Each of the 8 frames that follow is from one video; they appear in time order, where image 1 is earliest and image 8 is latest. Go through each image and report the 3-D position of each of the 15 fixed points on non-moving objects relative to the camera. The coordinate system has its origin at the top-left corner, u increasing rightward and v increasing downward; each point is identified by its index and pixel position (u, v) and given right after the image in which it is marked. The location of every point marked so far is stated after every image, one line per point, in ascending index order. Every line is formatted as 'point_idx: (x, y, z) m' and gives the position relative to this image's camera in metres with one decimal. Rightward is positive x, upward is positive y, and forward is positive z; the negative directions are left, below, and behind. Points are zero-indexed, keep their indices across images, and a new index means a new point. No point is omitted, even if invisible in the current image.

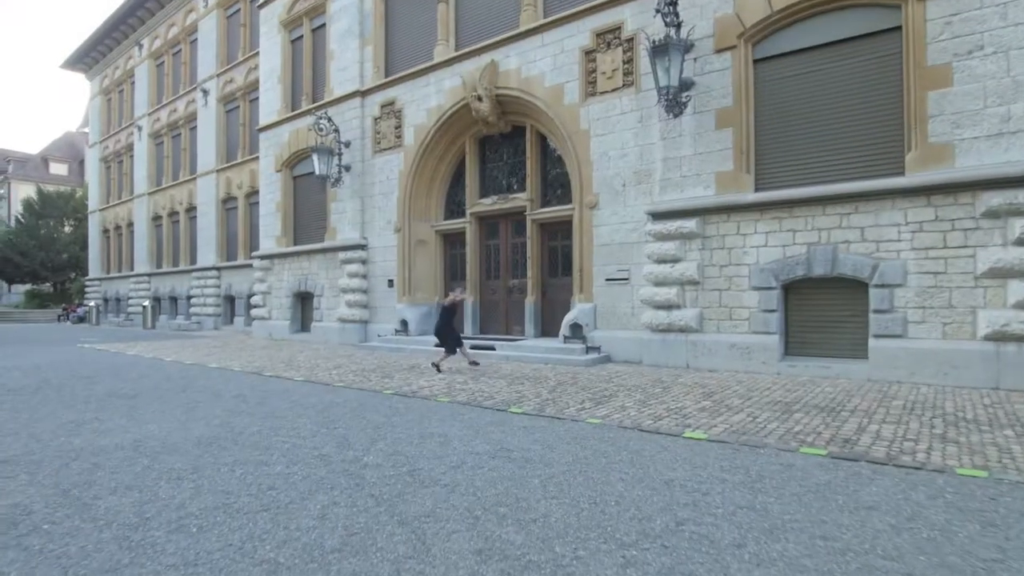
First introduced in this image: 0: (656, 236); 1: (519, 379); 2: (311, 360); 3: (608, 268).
0: (+2.8, +1.0, +11.3) m
1: (+0.1, -1.5, +9.7) m
2: (-4.4, -1.6, +12.9) m
3: (+2.0, +0.4, +12.2) m
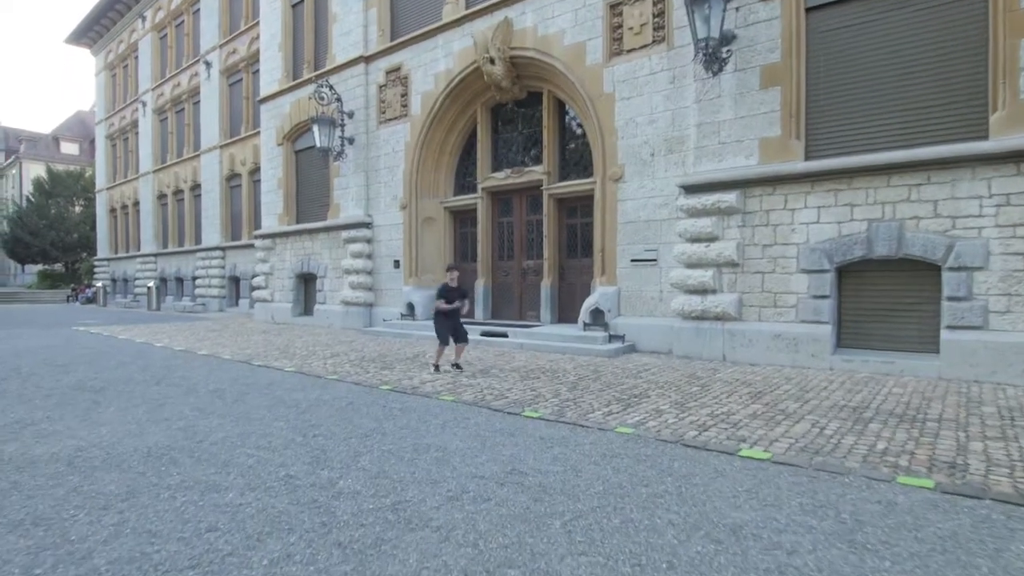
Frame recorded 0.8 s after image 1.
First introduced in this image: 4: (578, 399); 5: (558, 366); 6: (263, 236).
0: (+3.1, +1.3, +10.1) m
1: (+0.3, -1.3, +8.6) m
2: (-4.2, -1.2, +11.9) m
3: (+2.3, +0.7, +10.9) m
4: (+0.8, -1.3, +6.7) m
5: (+0.7, -1.2, +9.2) m
6: (-8.1, +1.7, +19.0) m
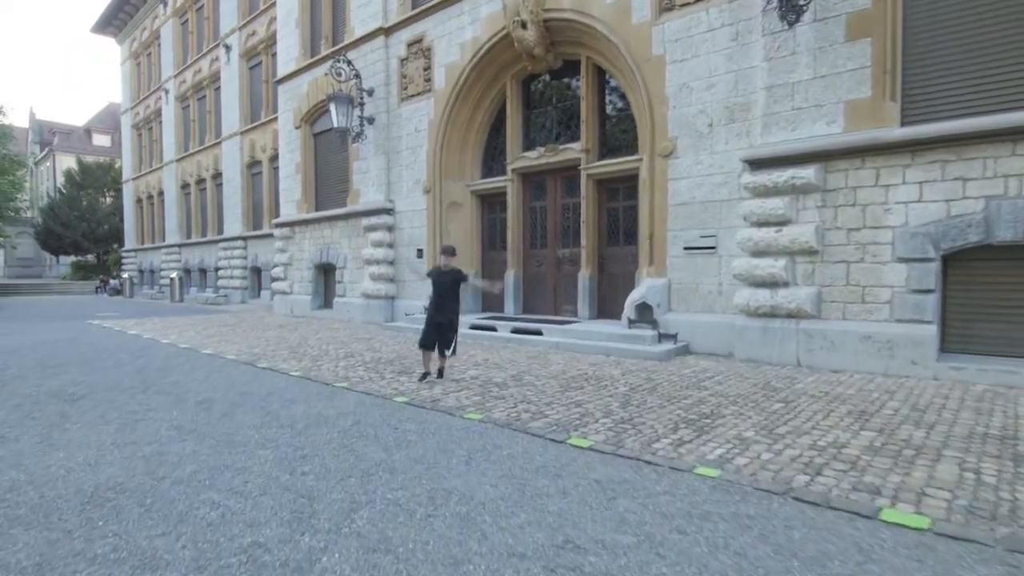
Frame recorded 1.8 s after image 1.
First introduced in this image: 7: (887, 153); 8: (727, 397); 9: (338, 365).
0: (+3.6, +1.4, +8.6) m
1: (+0.8, -1.2, +7.3) m
2: (-3.5, -1.1, +10.8) m
3: (+2.9, +0.9, +9.5) m
4: (+1.1, -1.2, +5.4) m
5: (+1.2, -1.1, +7.8) m
6: (-7.2, +2.0, +18.0) m
7: (+4.9, +1.8, +7.6) m
8: (+2.4, -1.2, +6.4) m
9: (-2.6, -1.2, +8.7) m
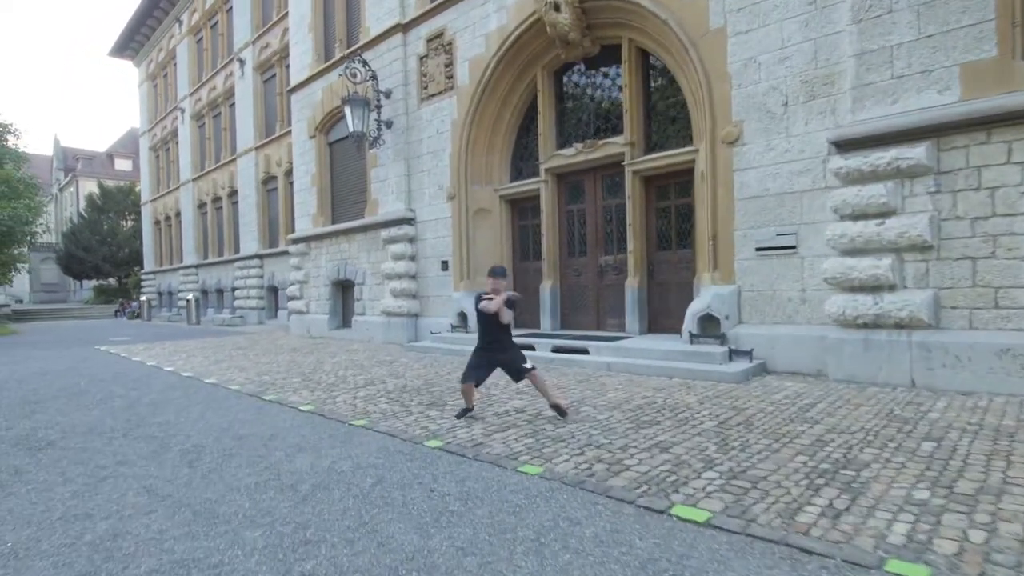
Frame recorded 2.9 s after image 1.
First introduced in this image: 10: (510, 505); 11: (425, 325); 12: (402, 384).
0: (+4.1, +1.4, +7.2) m
1: (+1.4, -1.3, +5.9) m
2: (-2.8, -1.4, +9.6) m
3: (+3.5, +0.8, +8.1) m
4: (+1.6, -1.3, +4.0) m
5: (+1.8, -1.2, +6.4) m
6: (-6.3, +1.4, +17.0) m
7: (+5.4, +1.8, +6.2) m
8: (+2.9, -1.2, +5.0) m
9: (-2.0, -1.4, +7.5) m
10: (0.0, -1.4, +3.7) m
11: (-2.0, -0.8, +13.1) m
12: (-1.5, -1.3, +8.2) m
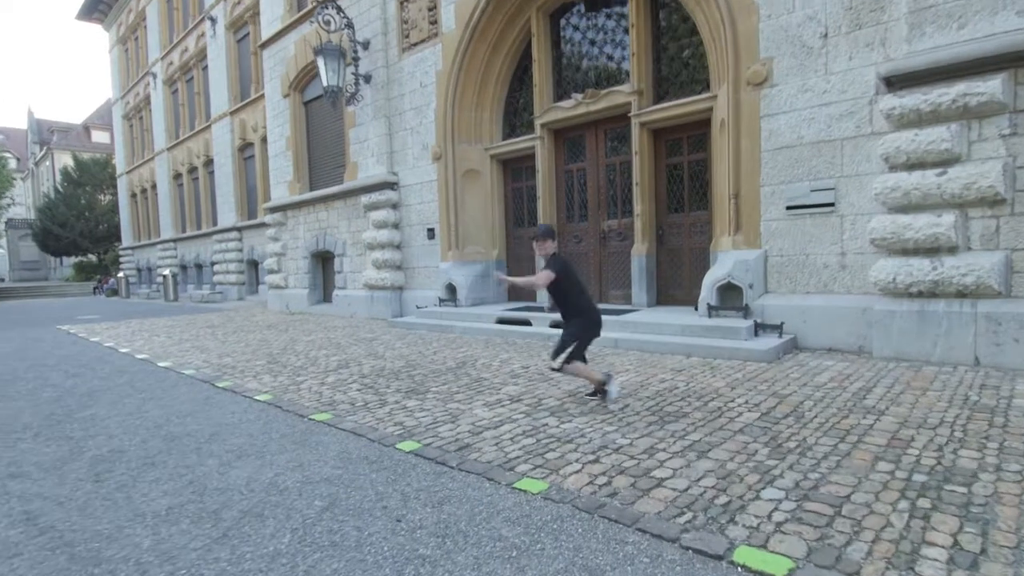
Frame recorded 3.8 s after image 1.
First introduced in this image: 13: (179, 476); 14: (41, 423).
0: (+4.0, +1.8, +6.1) m
1: (+1.3, -1.0, +4.9) m
2: (-2.9, -0.9, +8.5) m
3: (+3.4, +1.2, +7.0) m
4: (+1.6, -1.1, +2.9) m
5: (+1.8, -0.9, +5.4) m
6: (-6.5, +2.1, +15.8) m
7: (+5.4, +2.1, +5.1) m
8: (+2.9, -0.9, +4.0) m
9: (-2.1, -1.0, +6.4) m
10: (0.0, -1.2, +2.7) m
11: (-2.1, -0.2, +12.0) m
12: (-1.6, -1.0, +7.1) m
13: (-2.2, -1.2, +3.9) m
14: (-4.3, -1.2, +5.4) m
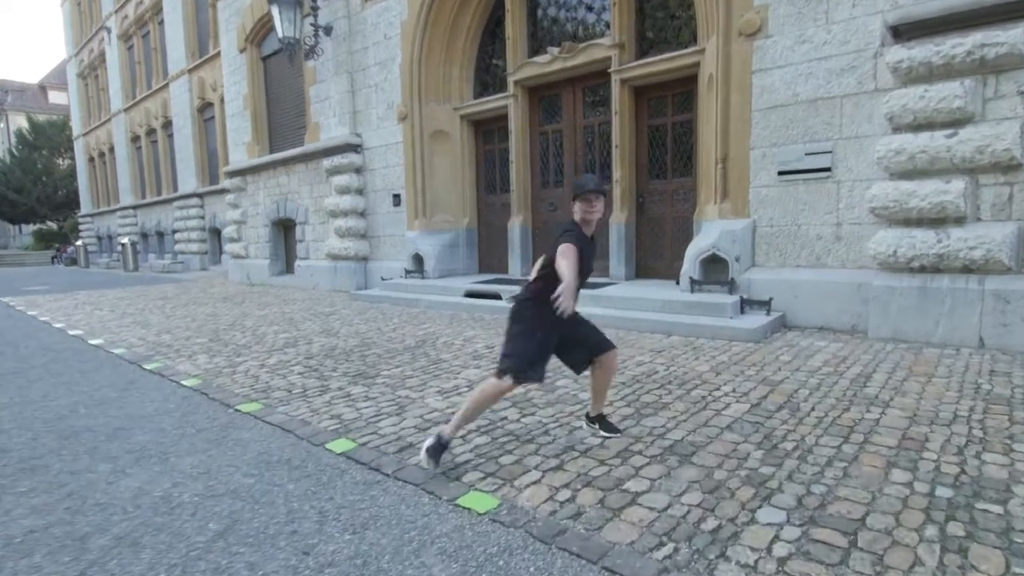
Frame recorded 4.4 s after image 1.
0: (+3.7, +2.0, +5.4) m
1: (+1.0, -0.8, +4.3) m
2: (-3.4, -0.5, +7.8) m
3: (+3.0, +1.5, +6.4) m
4: (+1.4, -0.9, +2.4) m
5: (+1.4, -0.7, +4.9) m
6: (-7.2, +2.9, +14.8) m
7: (+5.0, +2.3, +4.5) m
8: (+2.6, -0.8, +3.5) m
9: (-2.4, -0.7, +5.7) m
10: (-0.3, -1.1, +2.1) m
11: (-2.6, +0.3, +11.3) m
12: (-2.0, -0.6, +6.5) m
13: (-2.5, -1.1, +3.2) m
14: (-4.7, -1.0, +4.6) m
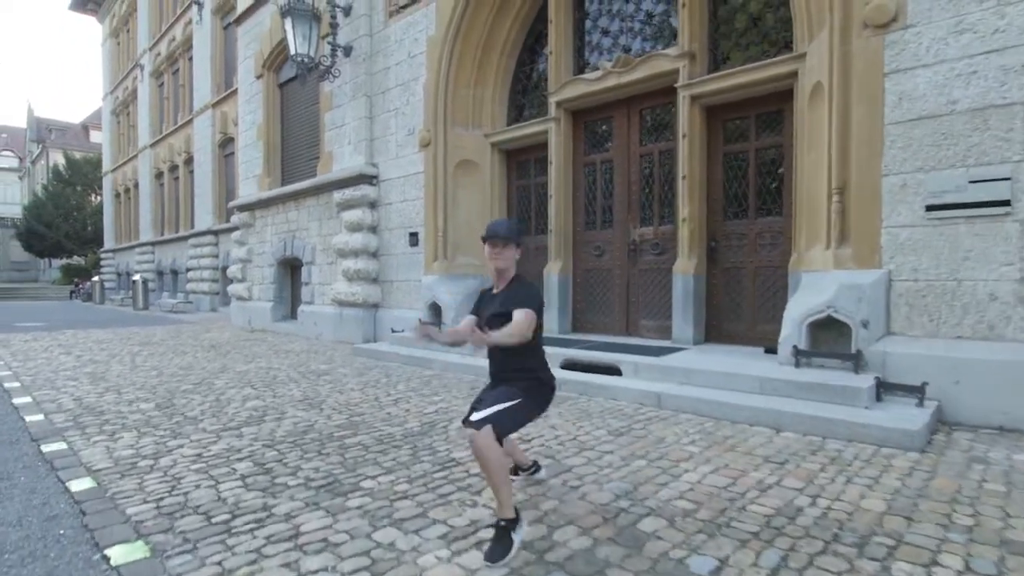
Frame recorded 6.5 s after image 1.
0: (+4.1, +1.4, +3.7) m
1: (+1.2, -1.1, +2.4) m
2: (-3.0, -1.1, +6.2) m
3: (+3.4, +0.9, +4.6) m
4: (+1.5, -1.2, +0.5) m
5: (+1.7, -1.1, +3.0) m
6: (-6.4, +1.9, +13.5) m
7: (+5.4, +1.8, +2.7) m
8: (+2.8, -1.2, +1.6) m
9: (-2.1, -1.1, +4.0) m
10: (-0.1, -1.2, +0.3) m
11: (-2.1, -0.5, +9.7) m
12: (-1.7, -1.1, +4.8) m
13: (-2.3, -1.2, +1.5) m
14: (-4.4, -1.2, +3.0) m
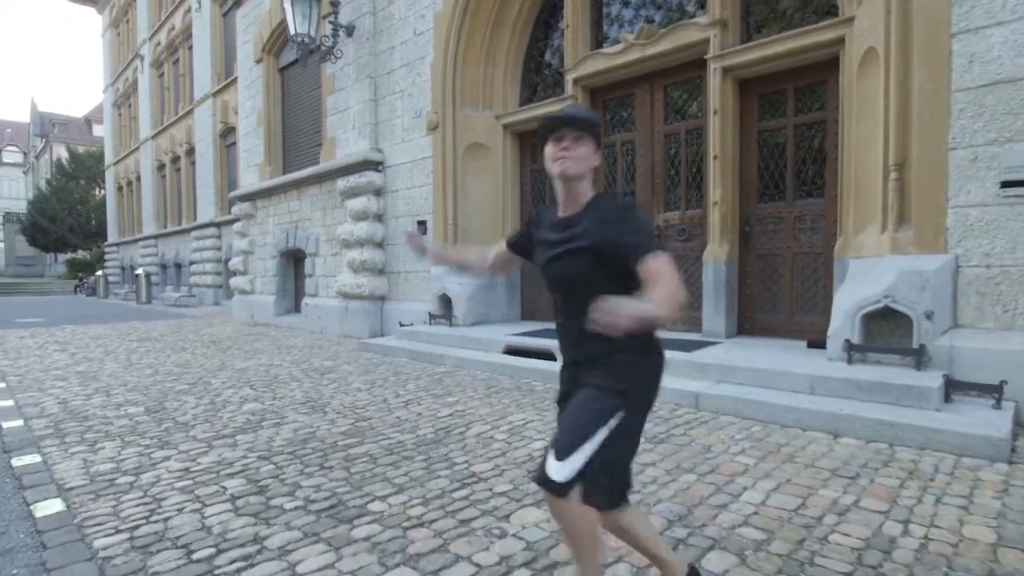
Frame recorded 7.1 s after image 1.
0: (+4.2, +1.5, +3.2) m
1: (+1.4, -1.1, +2.0) m
2: (-2.8, -1.0, +5.7) m
3: (+3.5, +1.0, +4.1) m
4: (+1.7, -1.2, +0.1) m
5: (+1.8, -1.0, +2.5) m
6: (-6.1, +2.0, +13.1) m
7: (+5.5, +1.9, +2.2) m
8: (+2.9, -1.1, +1.1) m
9: (-2.0, -1.1, +3.6) m
10: (0.0, -1.2, -0.2) m
11: (-1.9, -0.4, +9.2) m
12: (-1.5, -1.0, +4.3) m
13: (-2.2, -1.2, +1.0) m
14: (-4.2, -1.2, +2.6) m
